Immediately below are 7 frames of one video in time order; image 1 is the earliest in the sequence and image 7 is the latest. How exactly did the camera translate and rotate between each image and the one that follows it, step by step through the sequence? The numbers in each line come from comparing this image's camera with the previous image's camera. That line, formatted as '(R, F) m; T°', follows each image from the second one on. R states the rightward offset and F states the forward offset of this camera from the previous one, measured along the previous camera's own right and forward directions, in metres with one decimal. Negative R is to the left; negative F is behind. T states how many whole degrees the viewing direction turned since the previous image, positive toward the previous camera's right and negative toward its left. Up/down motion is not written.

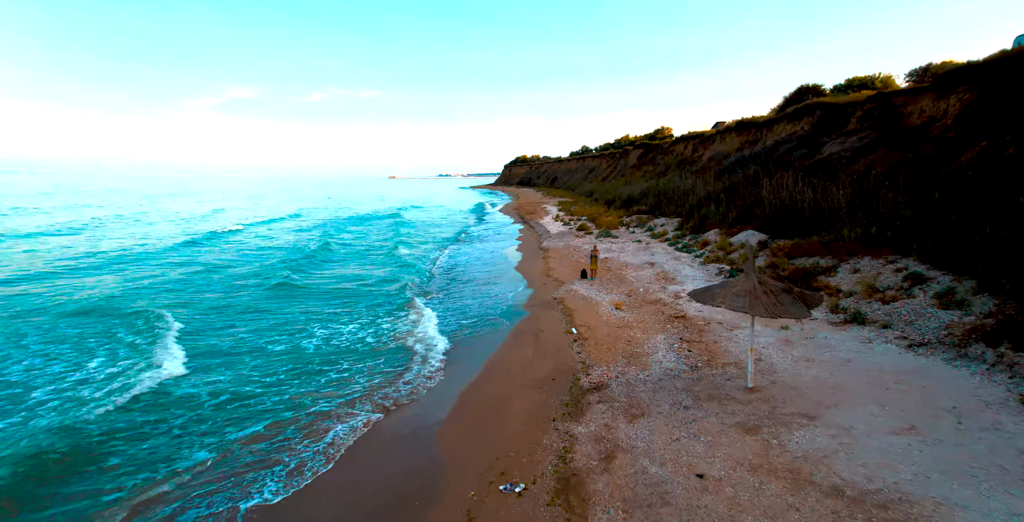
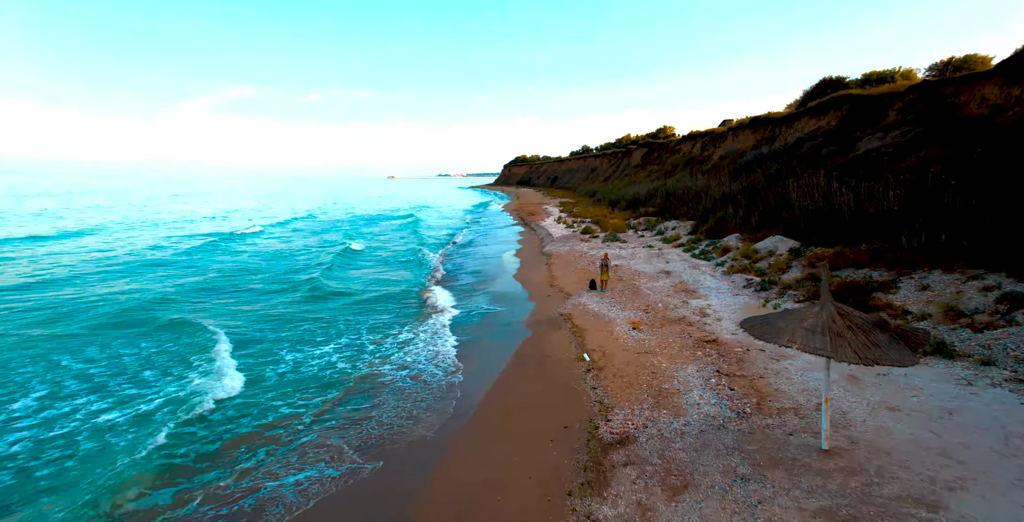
(0.0, +1.6) m; 0°
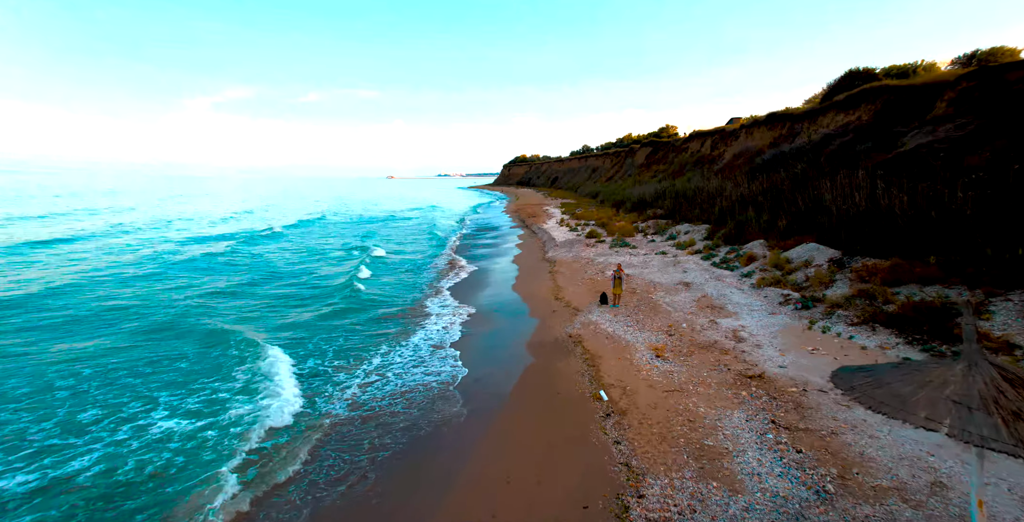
(0.0, +1.7) m; 0°
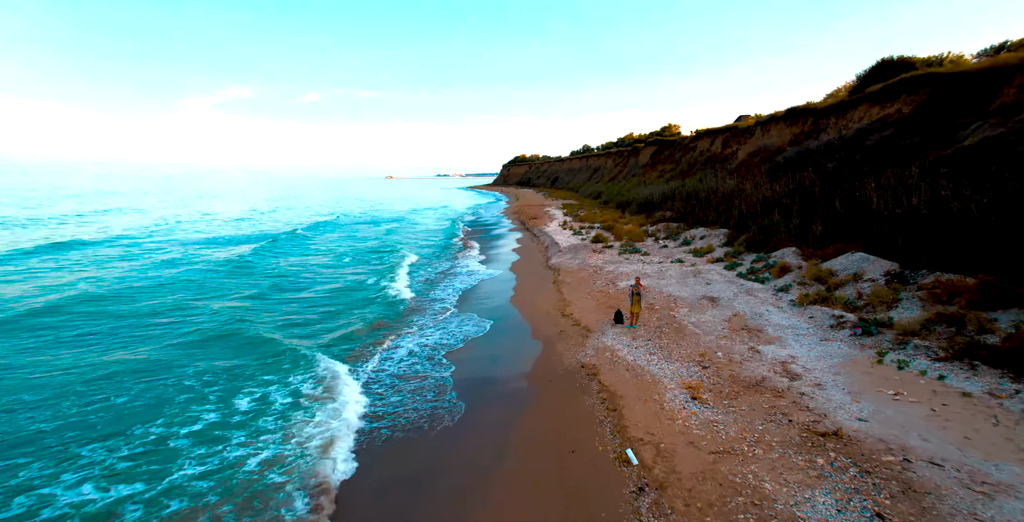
(0.0, +1.8) m; 0°
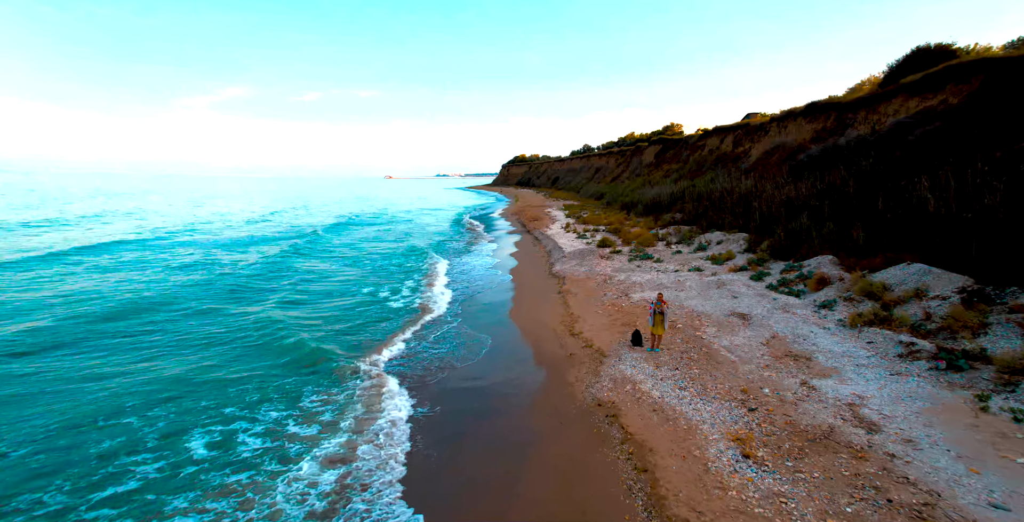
(0.0, +1.6) m; 0°
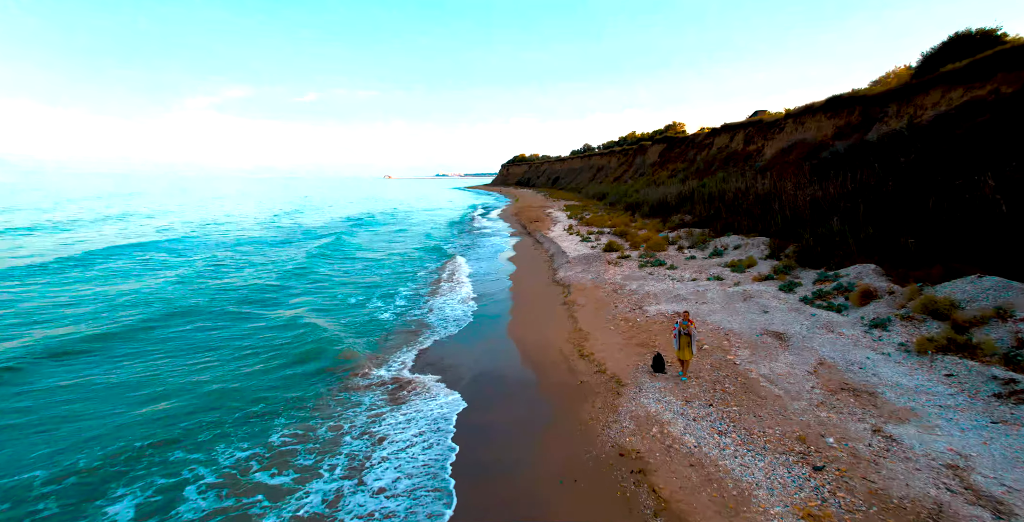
(0.0, +1.5) m; 0°
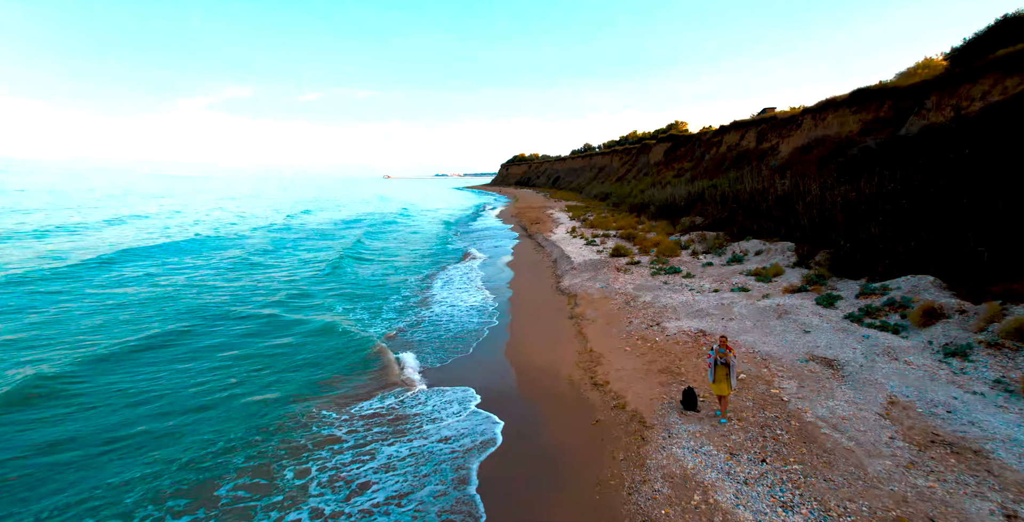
(0.0, +1.6) m; 0°
